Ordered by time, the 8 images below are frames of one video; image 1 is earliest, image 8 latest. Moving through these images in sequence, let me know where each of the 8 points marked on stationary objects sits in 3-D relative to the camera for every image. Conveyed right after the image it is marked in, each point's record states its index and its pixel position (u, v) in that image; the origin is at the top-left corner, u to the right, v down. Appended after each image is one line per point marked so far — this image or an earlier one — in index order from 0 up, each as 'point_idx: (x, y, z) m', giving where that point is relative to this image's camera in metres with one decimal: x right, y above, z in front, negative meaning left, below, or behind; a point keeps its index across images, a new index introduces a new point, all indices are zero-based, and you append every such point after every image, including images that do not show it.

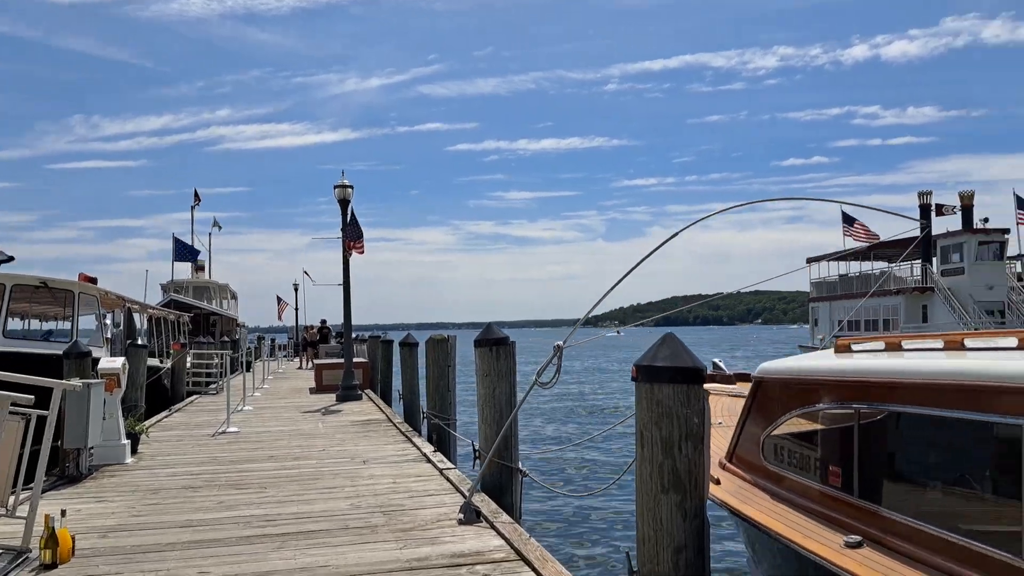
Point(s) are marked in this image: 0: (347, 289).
0: (-2.8, 0.0, +14.0) m
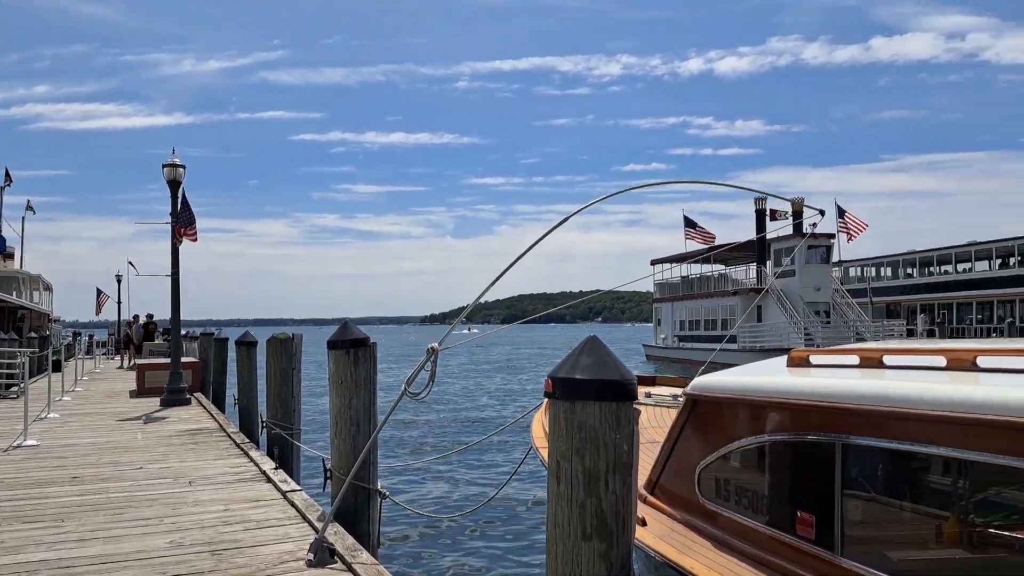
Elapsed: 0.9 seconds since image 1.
0: (-5.1, +0.1, +12.7) m
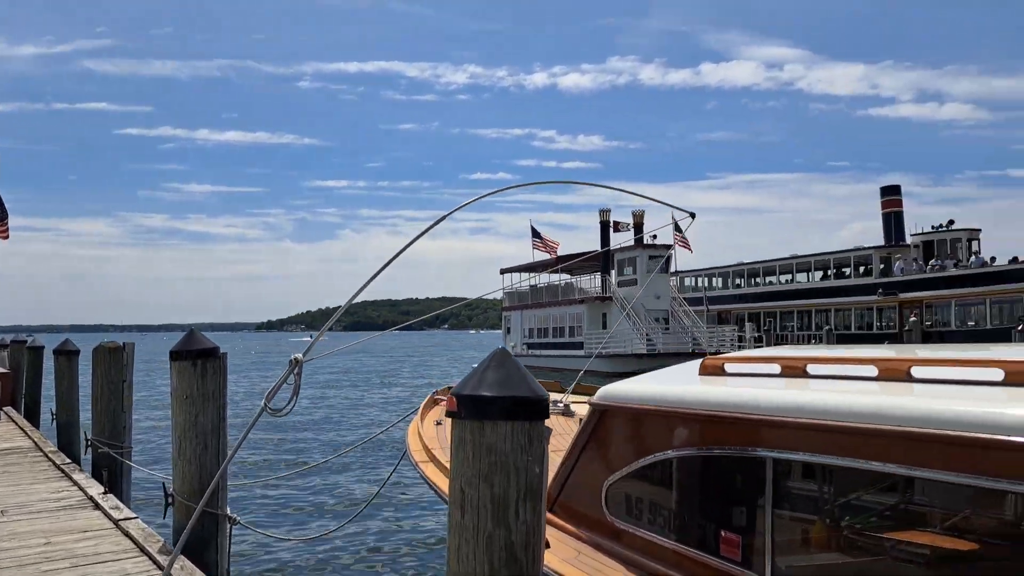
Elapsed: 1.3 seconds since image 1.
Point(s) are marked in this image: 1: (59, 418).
0: (-7.1, +0.1, +11.3) m
1: (-5.1, -1.5, +9.5) m
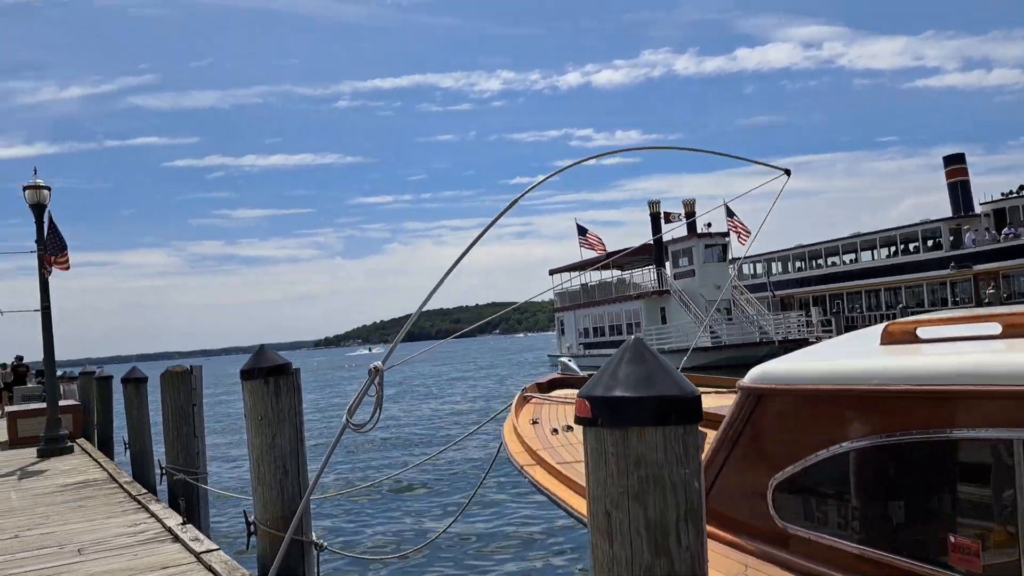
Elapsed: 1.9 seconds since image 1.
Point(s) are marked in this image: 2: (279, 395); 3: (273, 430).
0: (-6.3, -0.4, +11.3) m
1: (-4.3, -1.8, +9.4) m
2: (-1.2, -0.5, +4.2) m
3: (-1.2, -0.7, +4.2) m
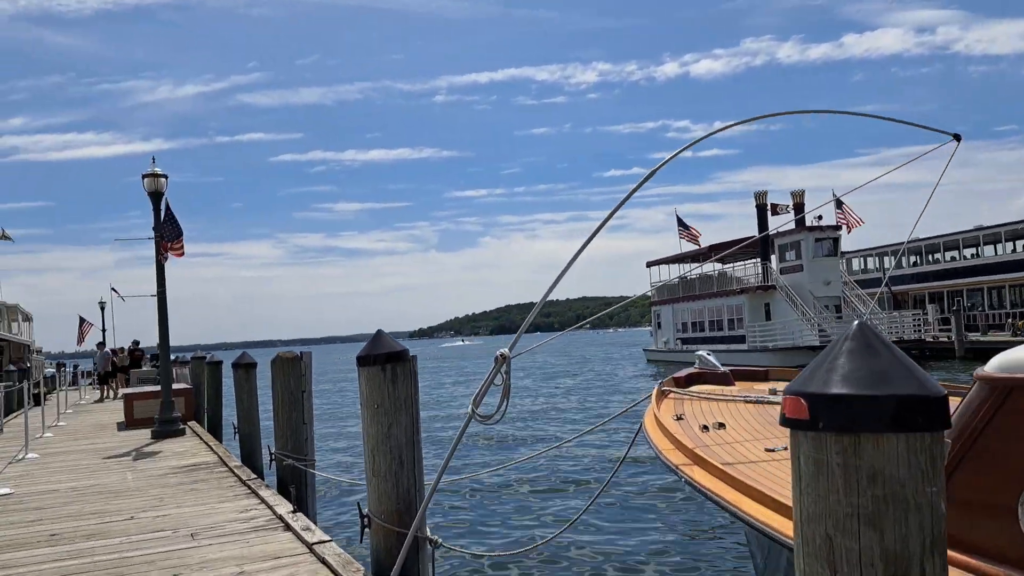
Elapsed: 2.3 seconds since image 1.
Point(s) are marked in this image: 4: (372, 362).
0: (-4.9, -0.2, +11.6) m
1: (-3.1, -1.6, +9.6) m
2: (-0.6, -0.4, +4.0) m
3: (-0.6, -0.6, +4.0) m
4: (-0.7, -0.4, +4.0) m
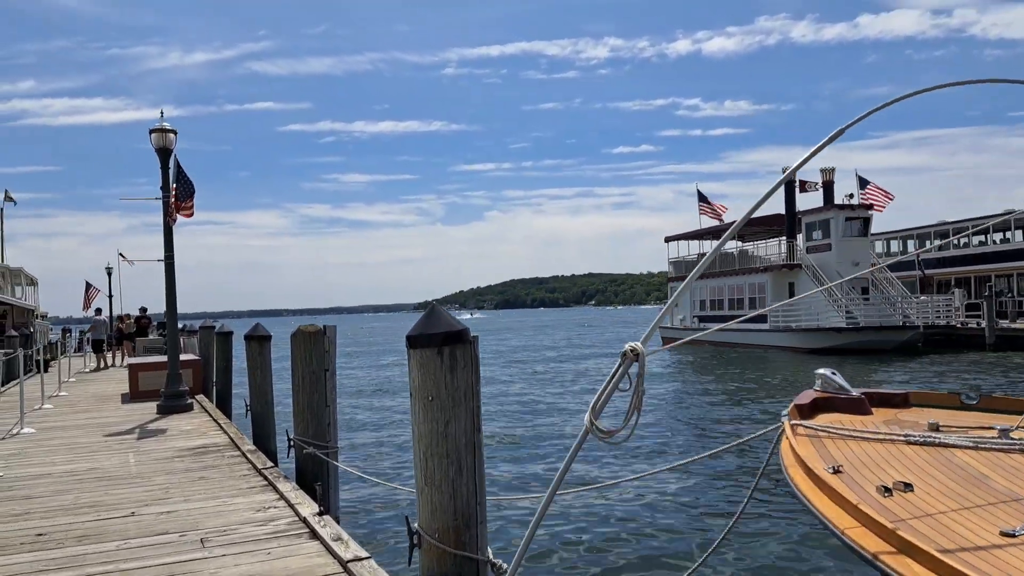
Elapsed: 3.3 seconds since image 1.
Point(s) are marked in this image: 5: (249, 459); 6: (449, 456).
0: (-4.5, +0.3, +10.9) m
1: (-2.7, -1.3, +8.8) m
2: (-0.2, -0.3, +3.2) m
3: (-0.3, -0.5, +3.2) m
4: (-0.3, -0.2, +3.2) m
5: (-2.0, -1.3, +6.4) m
6: (-0.3, -0.7, +3.3) m
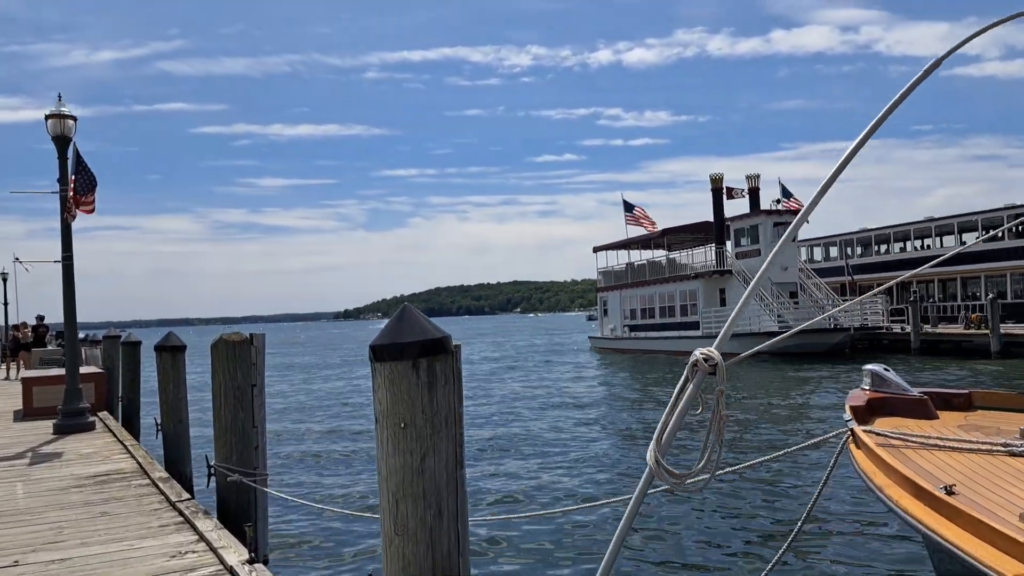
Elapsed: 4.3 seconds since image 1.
0: (-5.2, +0.2, +9.8) m
1: (-3.3, -1.3, +7.9) m
2: (-0.2, -0.3, +2.6) m
3: (-0.3, -0.5, +2.5) m
4: (-0.3, -0.2, +2.5) m
5: (-2.3, -1.3, +5.5) m
6: (-0.3, -0.6, +2.6) m
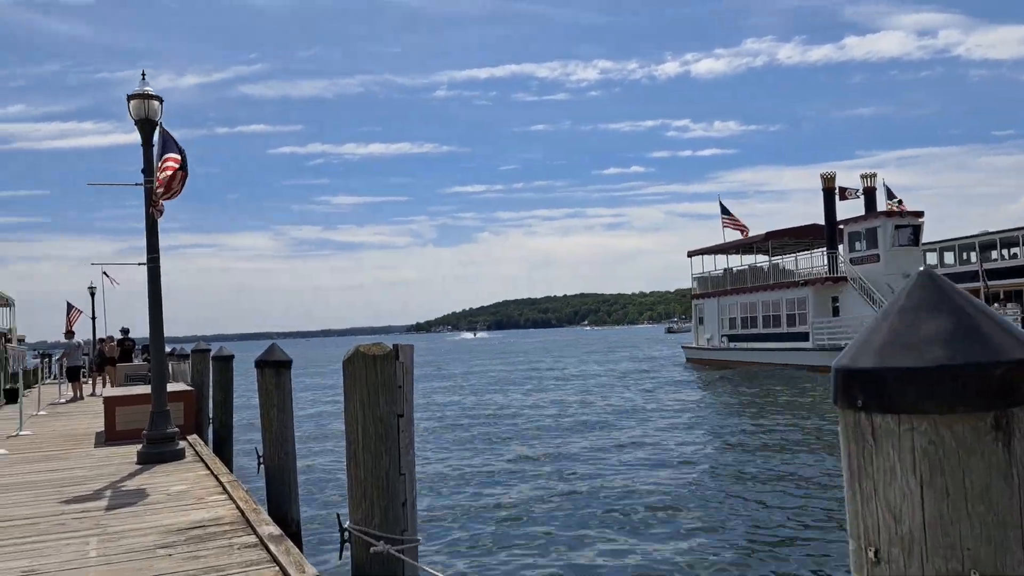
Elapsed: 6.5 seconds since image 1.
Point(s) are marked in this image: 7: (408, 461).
0: (-3.7, +0.1, +8.6) m
1: (-1.9, -1.3, +6.6) m
2: (+0.7, -0.2, +1.0) m
3: (+0.6, -0.4, +1.0) m
4: (+0.5, -0.1, +1.0) m
5: (-1.2, -1.3, +4.1) m
6: (+0.6, -0.6, +1.1) m
7: (-0.5, -0.8, +3.9) m
